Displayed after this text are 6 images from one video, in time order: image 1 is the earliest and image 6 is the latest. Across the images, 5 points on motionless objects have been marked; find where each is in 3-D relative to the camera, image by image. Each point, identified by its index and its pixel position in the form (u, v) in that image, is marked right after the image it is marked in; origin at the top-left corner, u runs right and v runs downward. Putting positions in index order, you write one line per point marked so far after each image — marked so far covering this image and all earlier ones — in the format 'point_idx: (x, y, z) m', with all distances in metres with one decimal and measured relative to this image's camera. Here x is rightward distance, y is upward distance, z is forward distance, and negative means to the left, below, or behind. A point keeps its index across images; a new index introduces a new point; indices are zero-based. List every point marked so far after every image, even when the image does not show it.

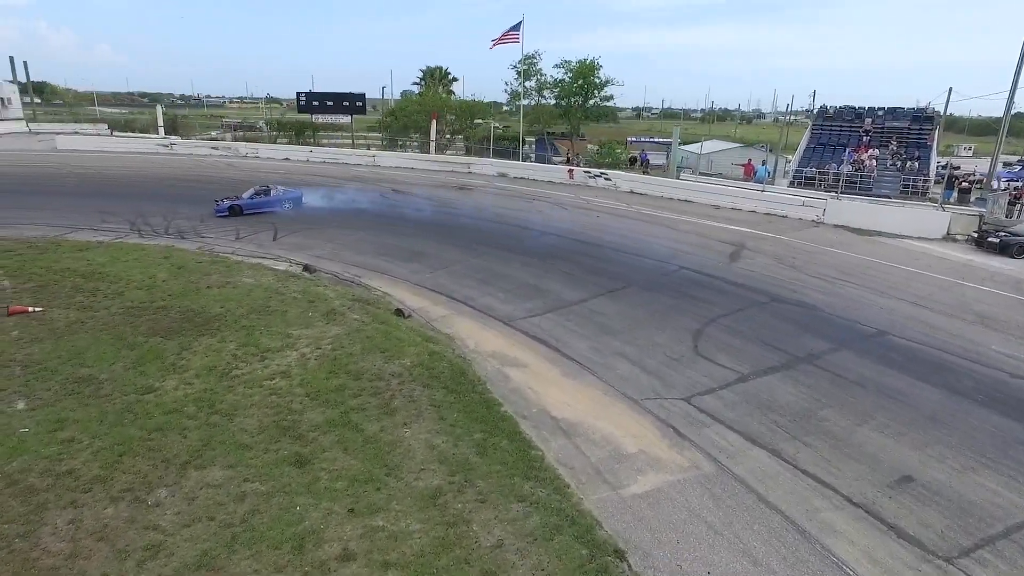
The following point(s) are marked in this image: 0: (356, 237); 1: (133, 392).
0: (-4.1, +1.3, +16.3) m
1: (-5.0, -1.4, +8.2) m
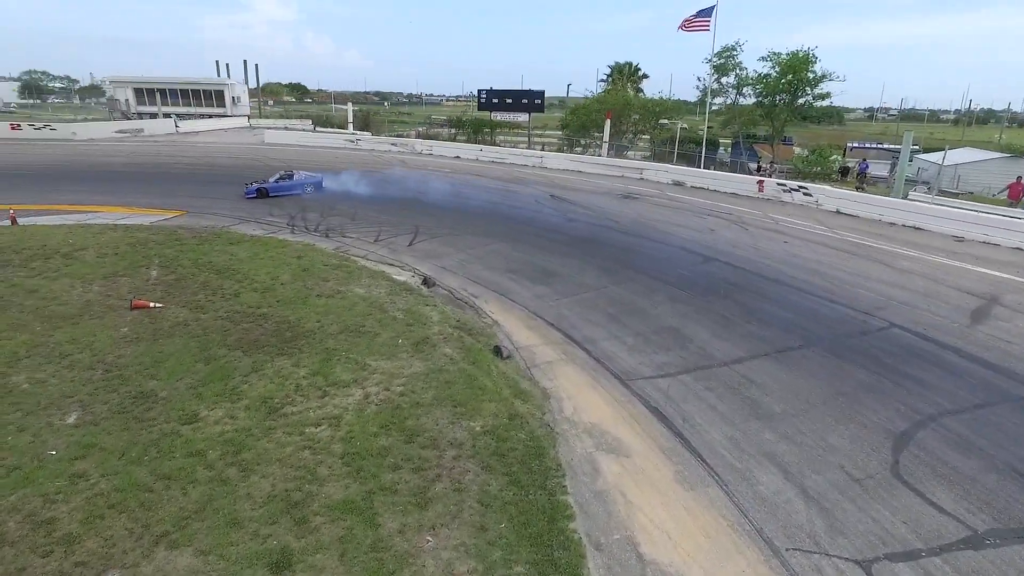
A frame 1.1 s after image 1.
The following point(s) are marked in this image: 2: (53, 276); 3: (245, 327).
0: (-0.5, +1.0, +14.8) m
1: (-4.0, -1.6, +7.4) m
2: (-9.5, +0.2, +12.6) m
3: (-4.4, -0.6, +10.1) m
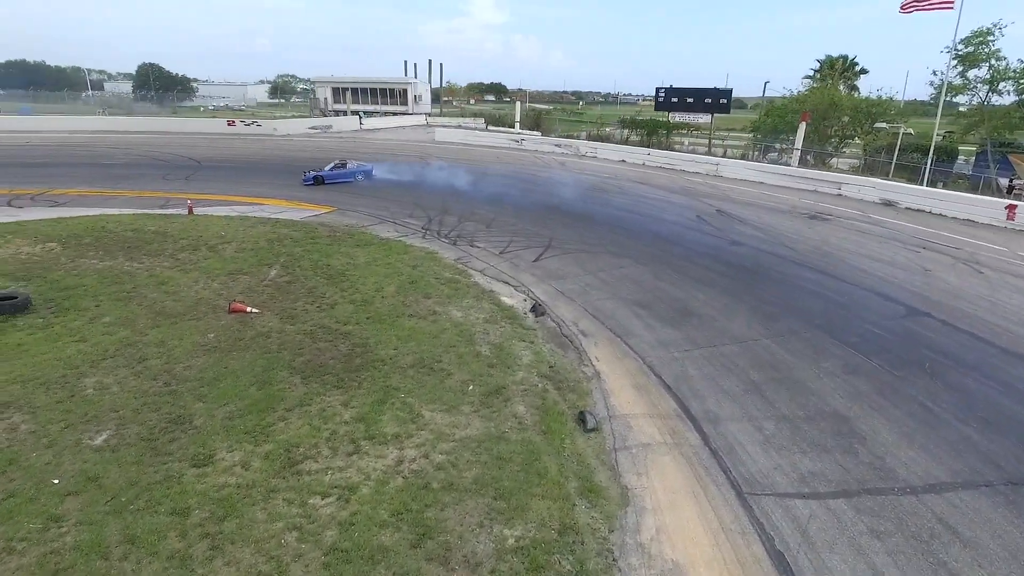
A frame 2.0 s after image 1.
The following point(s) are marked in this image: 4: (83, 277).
0: (+2.3, +0.3, +12.6) m
1: (-3.4, -1.8, +6.5) m
2: (-6.9, +0.4, +13.1) m
3: (-2.9, -0.9, +9.3) m
4: (-8.7, +0.2, +12.5) m
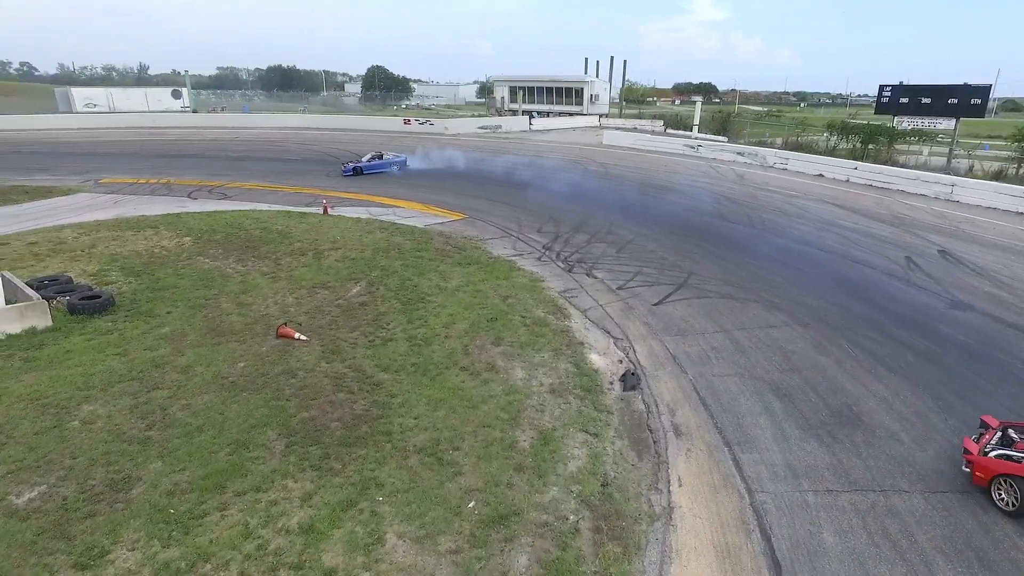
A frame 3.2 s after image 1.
0: (+3.9, -0.7, +9.2) m
1: (-3.6, -2.2, +5.1) m
2: (-4.7, +0.2, +12.4) m
3: (-2.1, -1.4, +7.6) m
4: (-6.6, +0.2, +12.4) m
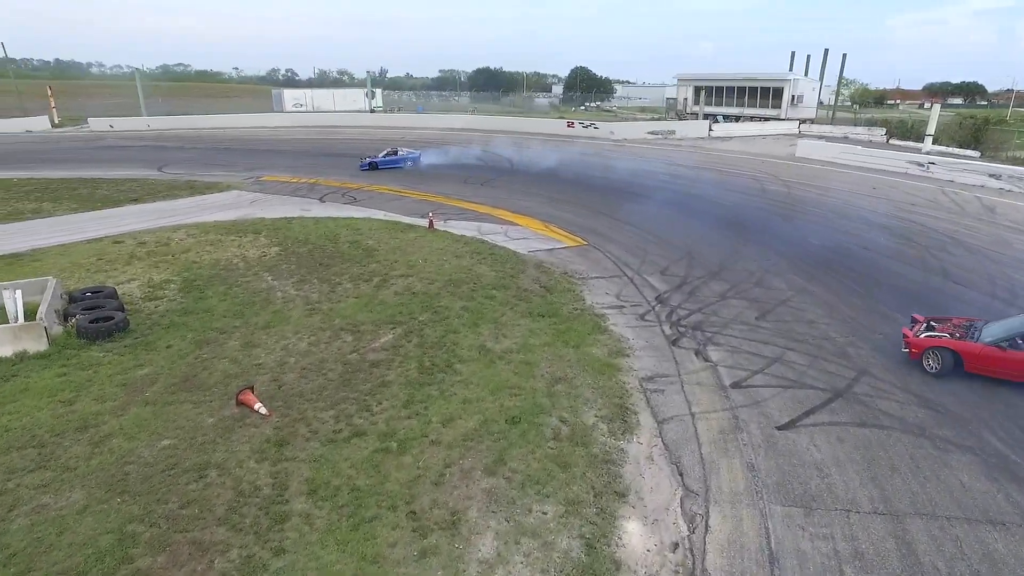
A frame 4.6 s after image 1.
0: (+3.8, -2.0, +4.8) m
1: (-4.7, -2.7, +3.3) m
2: (-3.3, -0.4, +10.5) m
3: (-2.5, -2.1, +5.1) m
4: (-5.1, -0.2, +11.1) m
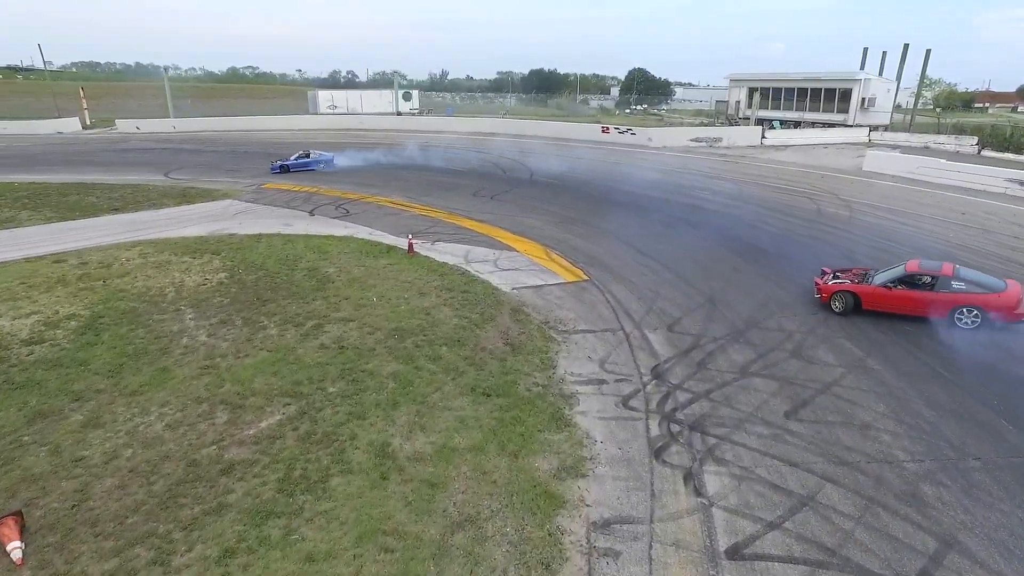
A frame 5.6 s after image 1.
0: (+2.5, -2.9, +1.9) m
1: (-6.1, -3.4, +1.2) m
2: (-4.0, -1.1, +8.3) m
3: (-3.8, -2.8, +2.8) m
4: (-5.7, -0.9, +9.0) m
